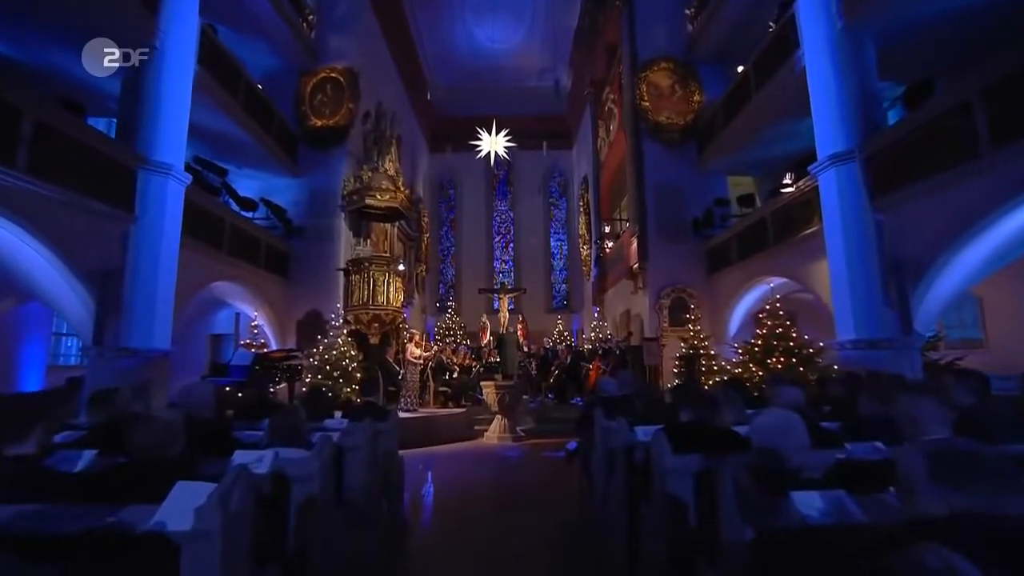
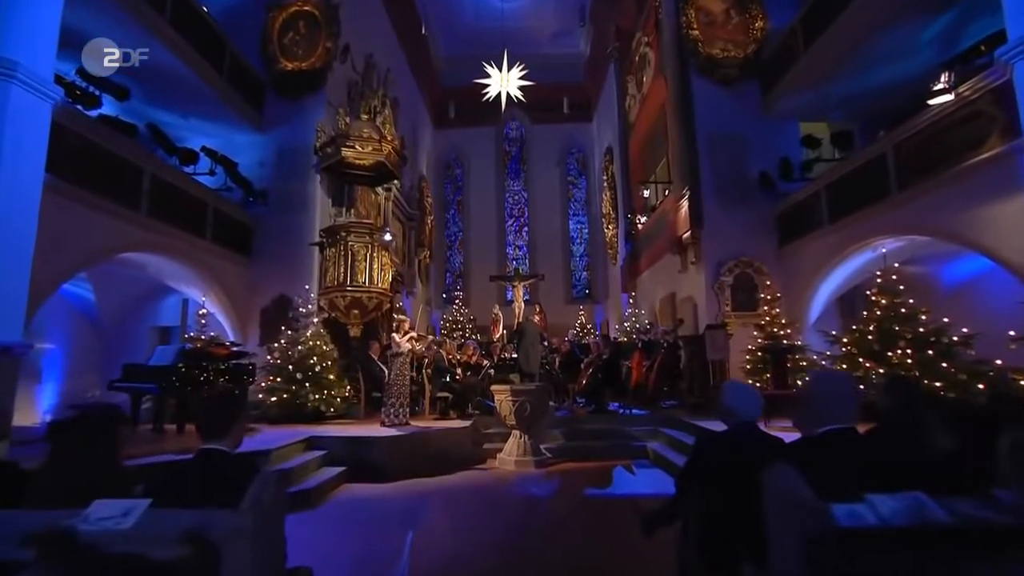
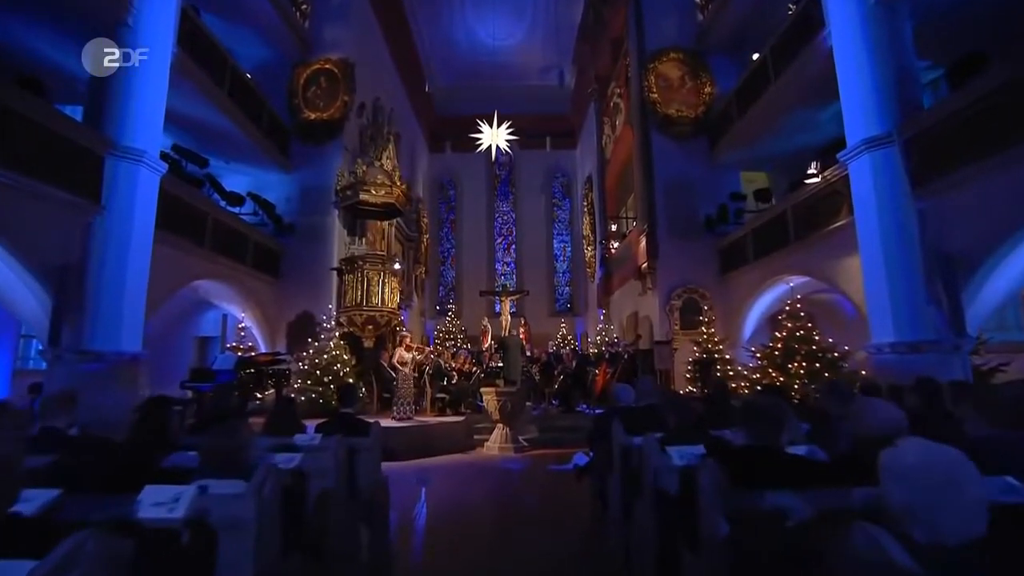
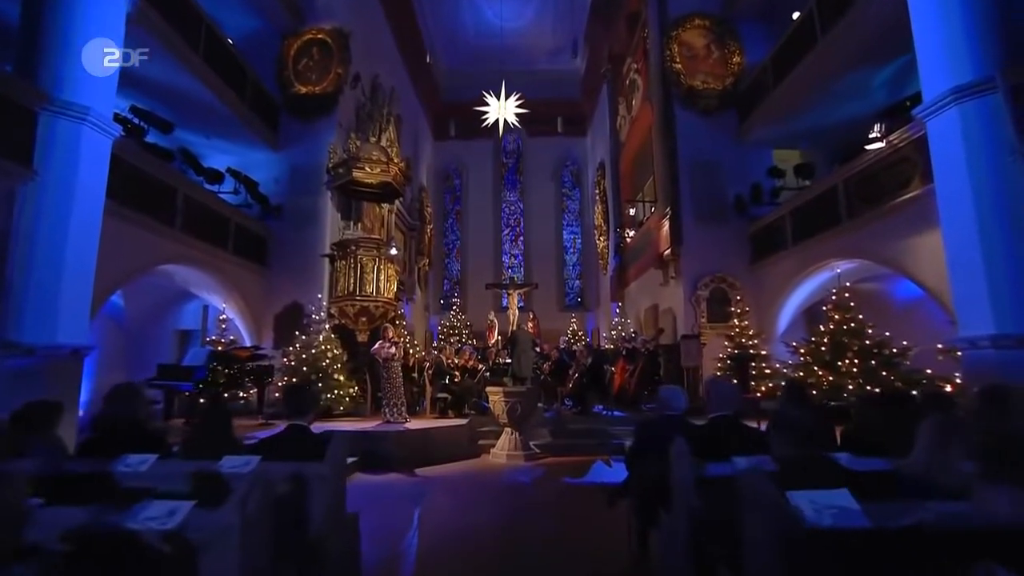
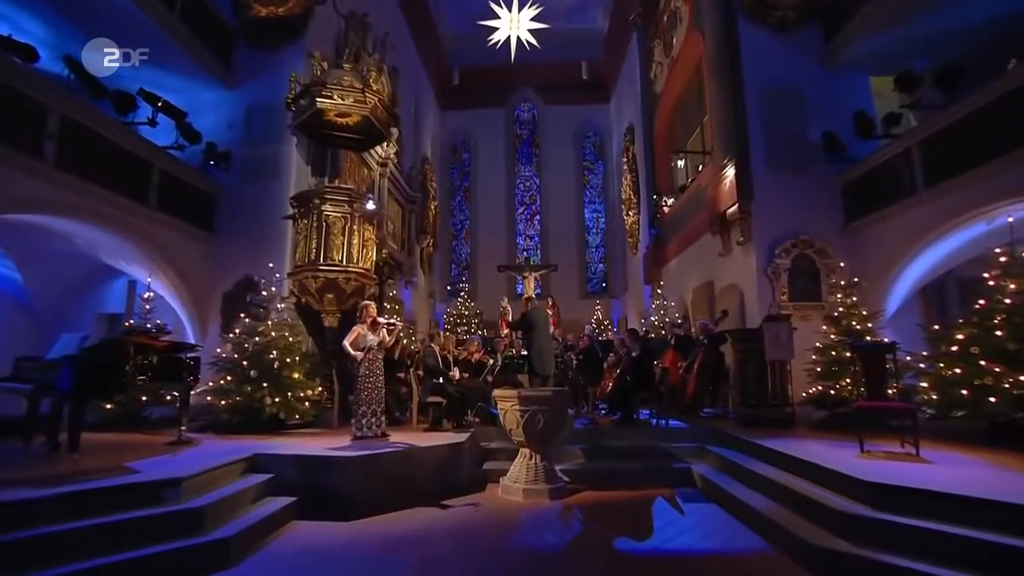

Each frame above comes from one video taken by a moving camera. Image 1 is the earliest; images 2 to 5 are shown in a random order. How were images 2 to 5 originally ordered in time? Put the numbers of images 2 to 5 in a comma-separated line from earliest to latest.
3, 4, 2, 5
